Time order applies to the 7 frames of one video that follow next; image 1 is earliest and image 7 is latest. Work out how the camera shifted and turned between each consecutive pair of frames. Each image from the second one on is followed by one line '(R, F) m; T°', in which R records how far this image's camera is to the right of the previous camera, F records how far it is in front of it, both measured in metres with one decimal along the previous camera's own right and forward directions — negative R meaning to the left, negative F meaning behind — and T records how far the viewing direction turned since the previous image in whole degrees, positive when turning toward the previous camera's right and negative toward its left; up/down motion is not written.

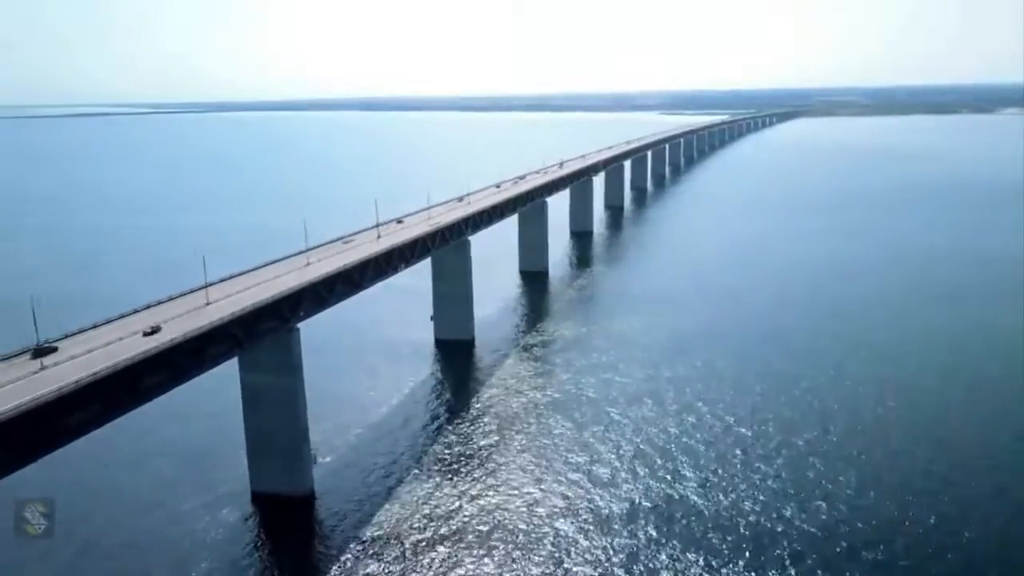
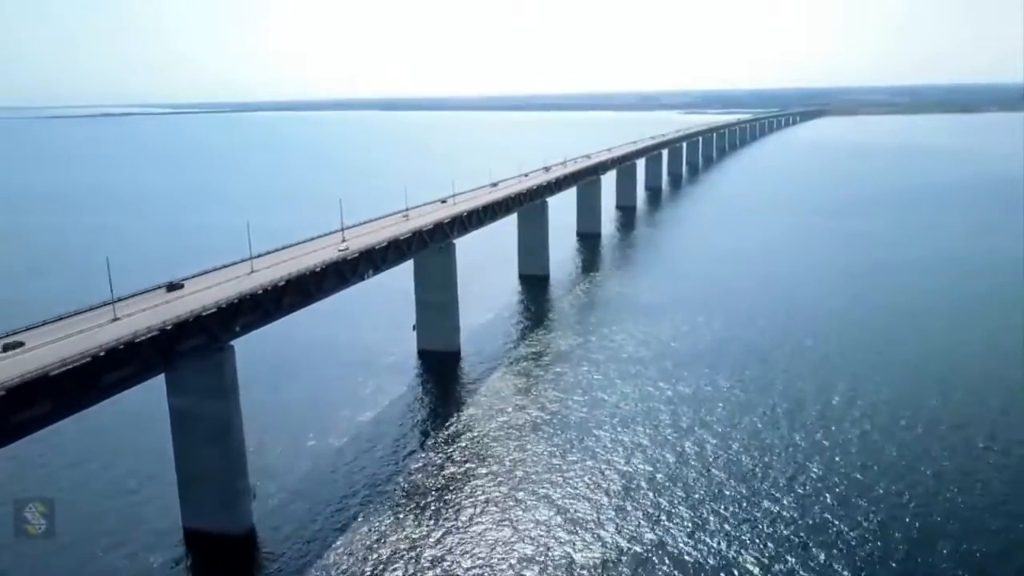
(+1.4, +3.1) m; -1°
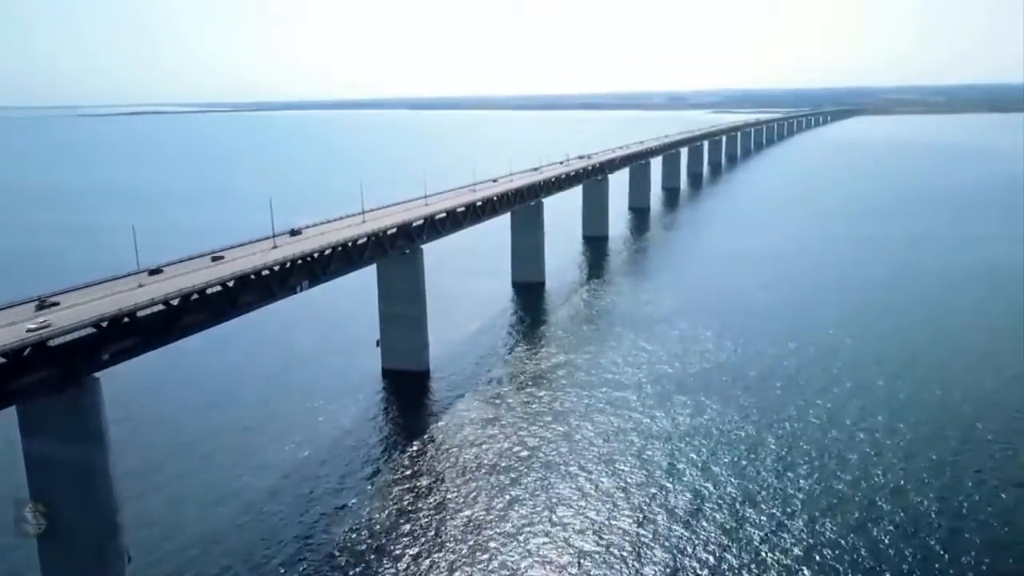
(+2.0, +4.0) m; -2°
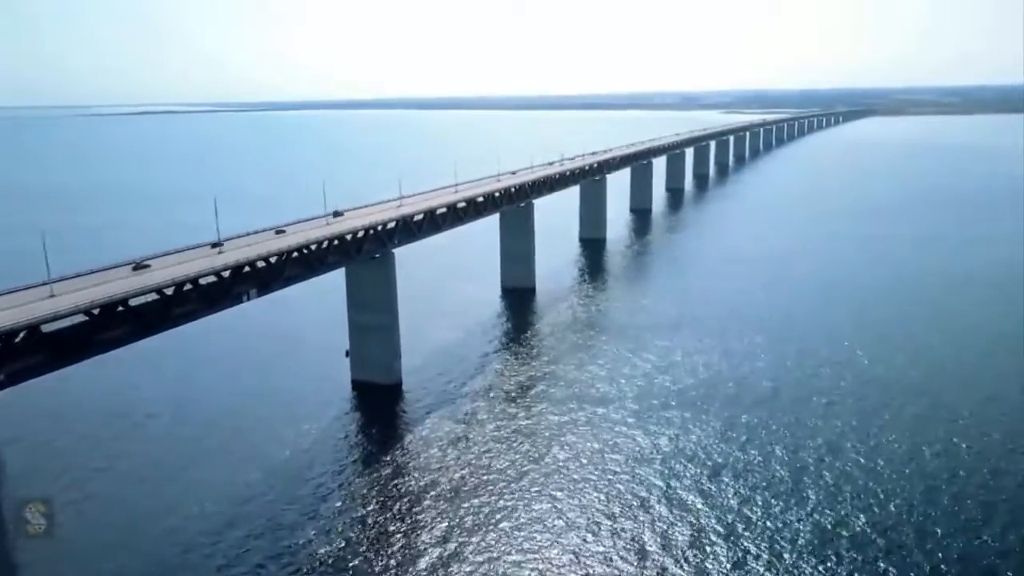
(+1.2, +2.1) m; -1°
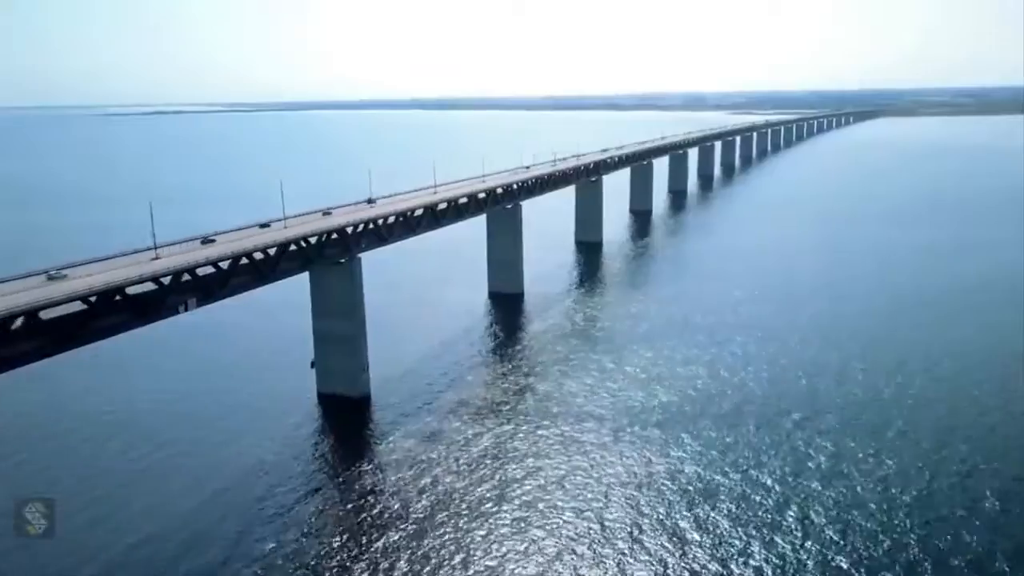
(+1.2, +1.9) m; -1°
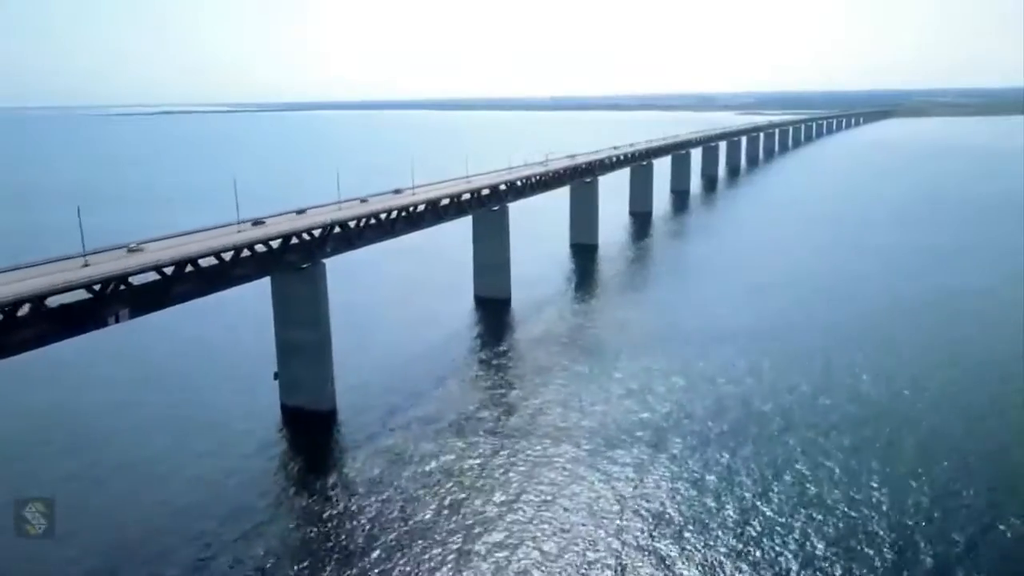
(+1.1, +1.7) m; -1°
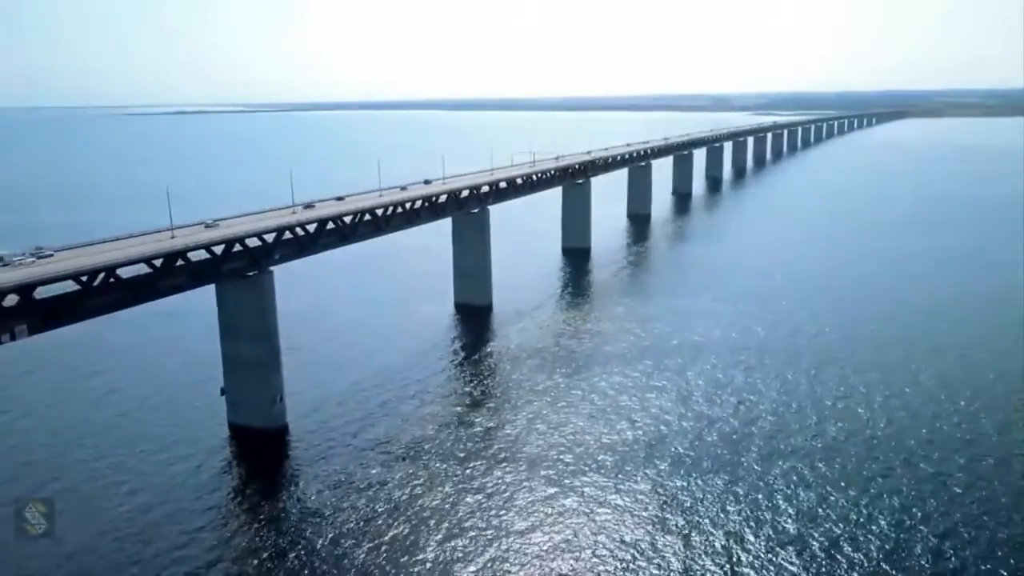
(+1.4, +2.0) m; -1°
